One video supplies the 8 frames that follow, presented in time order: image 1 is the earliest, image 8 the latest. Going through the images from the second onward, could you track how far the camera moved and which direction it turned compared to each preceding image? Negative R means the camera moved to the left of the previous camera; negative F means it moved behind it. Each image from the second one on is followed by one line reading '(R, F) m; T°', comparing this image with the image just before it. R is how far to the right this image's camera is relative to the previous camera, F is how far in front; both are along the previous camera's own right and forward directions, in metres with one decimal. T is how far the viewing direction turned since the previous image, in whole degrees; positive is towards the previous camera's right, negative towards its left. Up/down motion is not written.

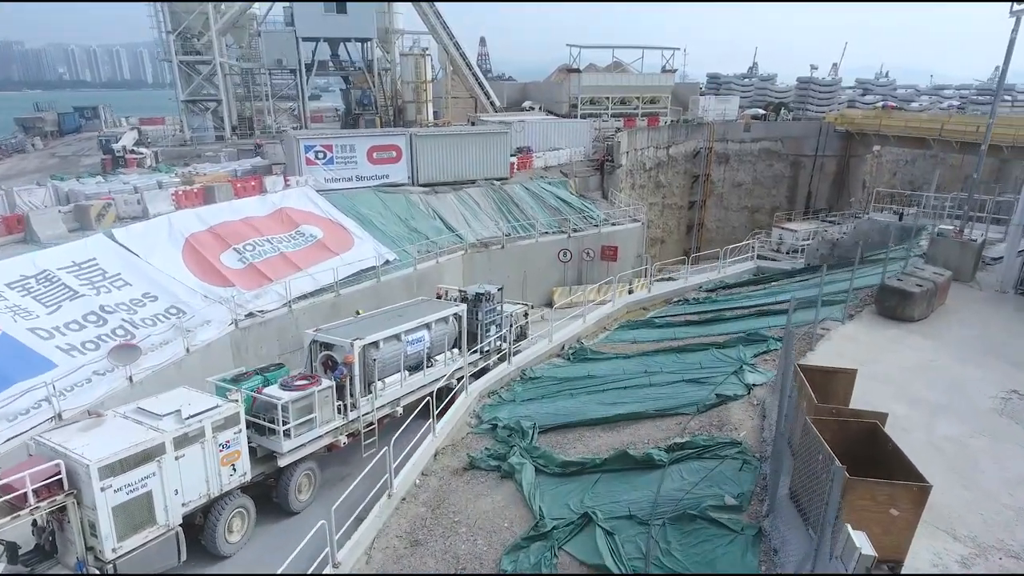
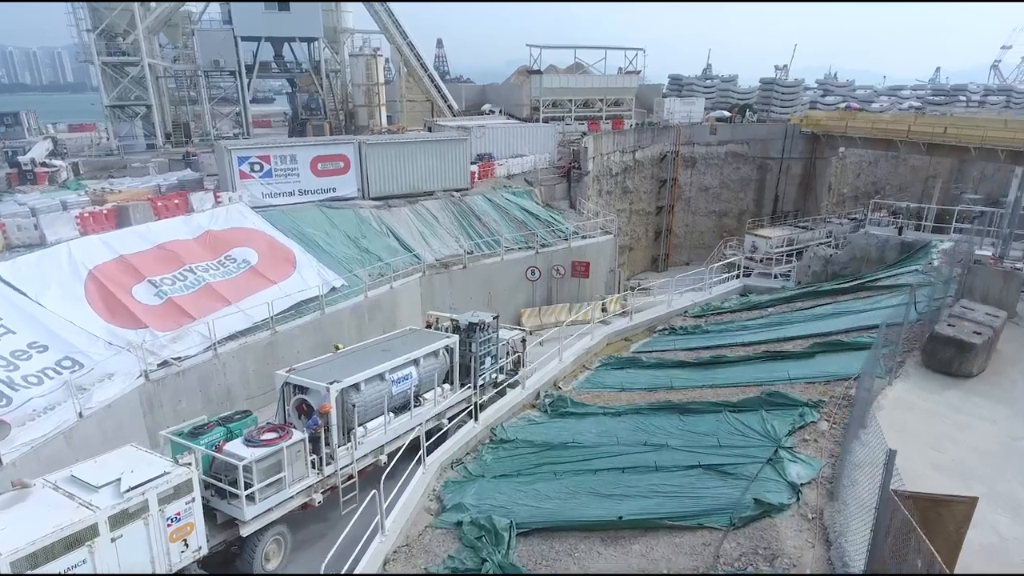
(0.0, +1.9) m; +3°
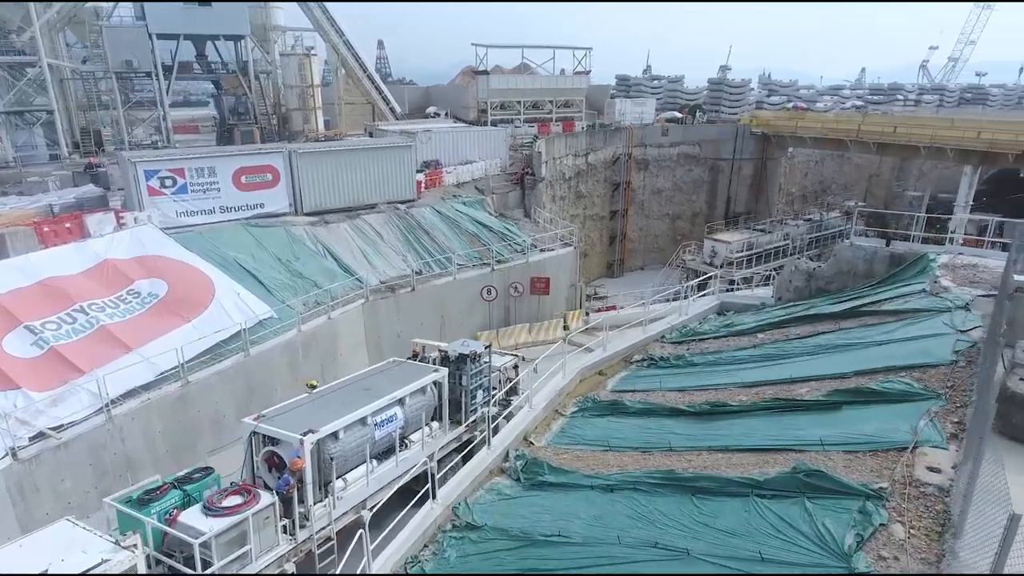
(-0.1, +1.8) m; +5°
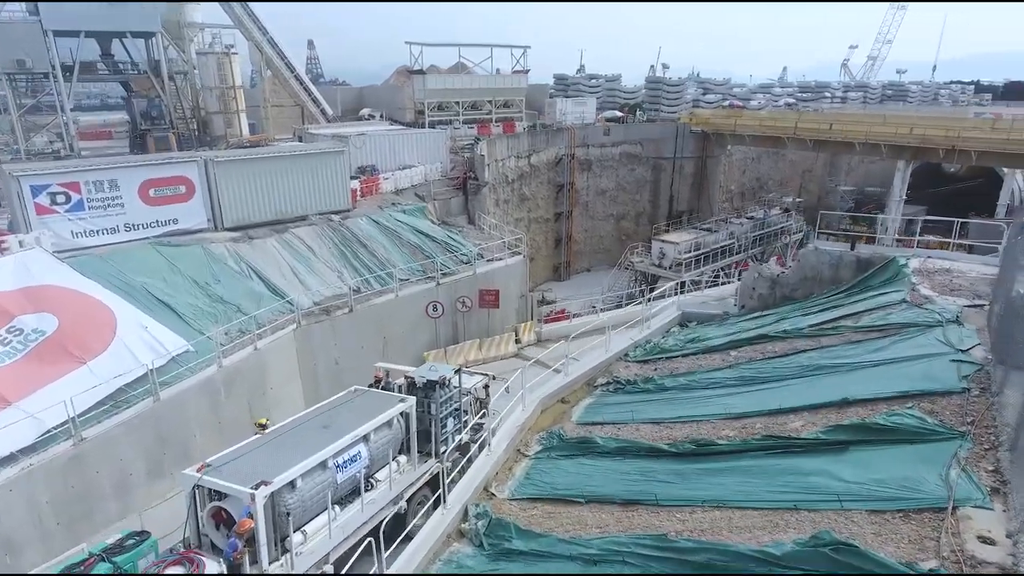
(-0.1, +1.2) m; +5°
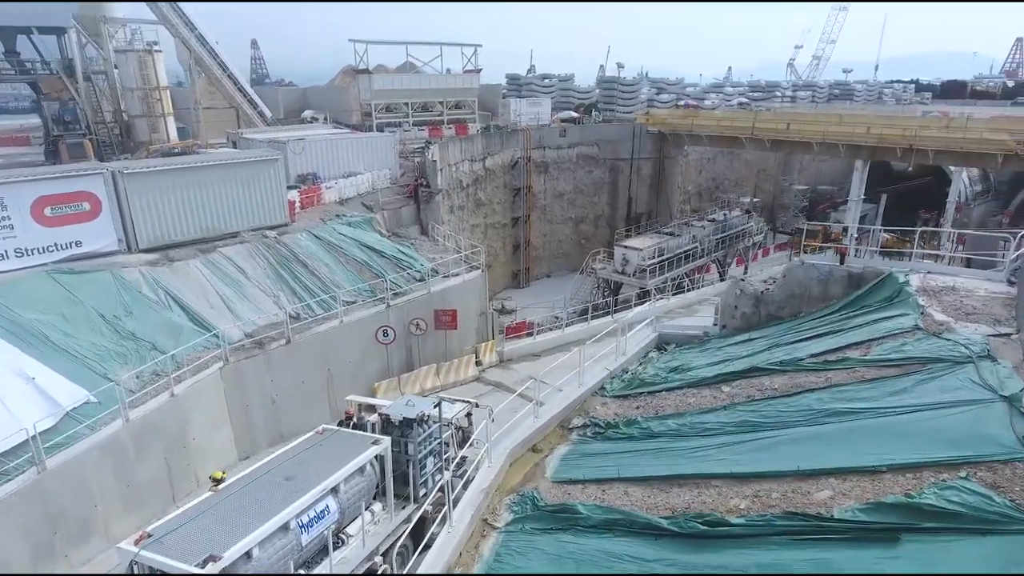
(-0.1, +1.5) m; +4°
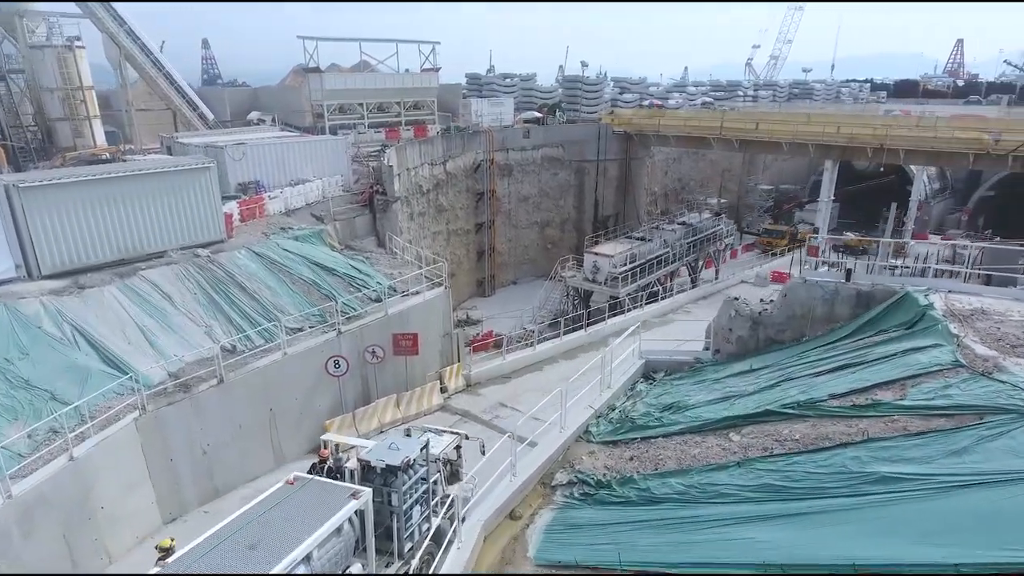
(-0.1, +1.6) m; +3°
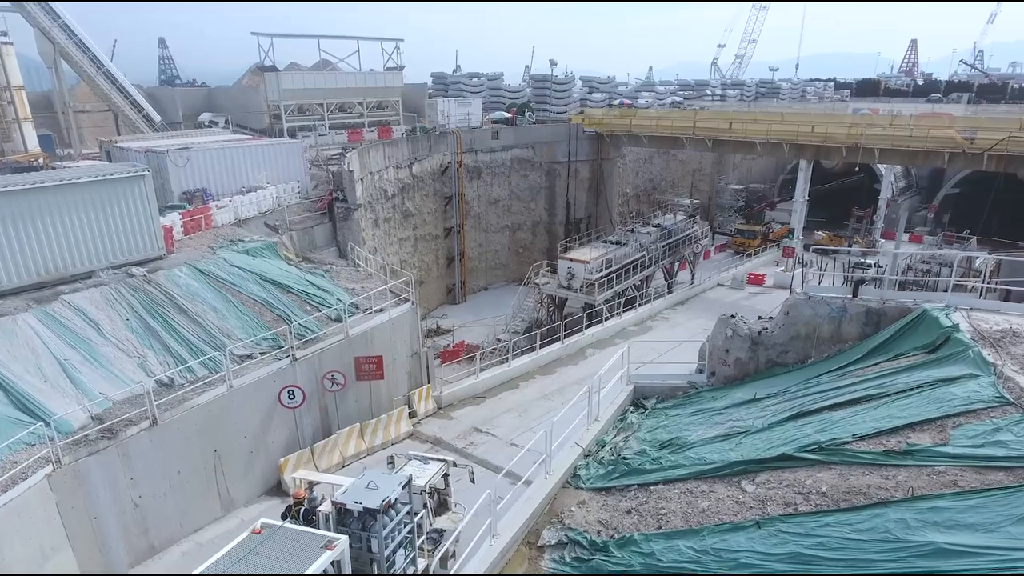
(-0.1, +1.2) m; +3°
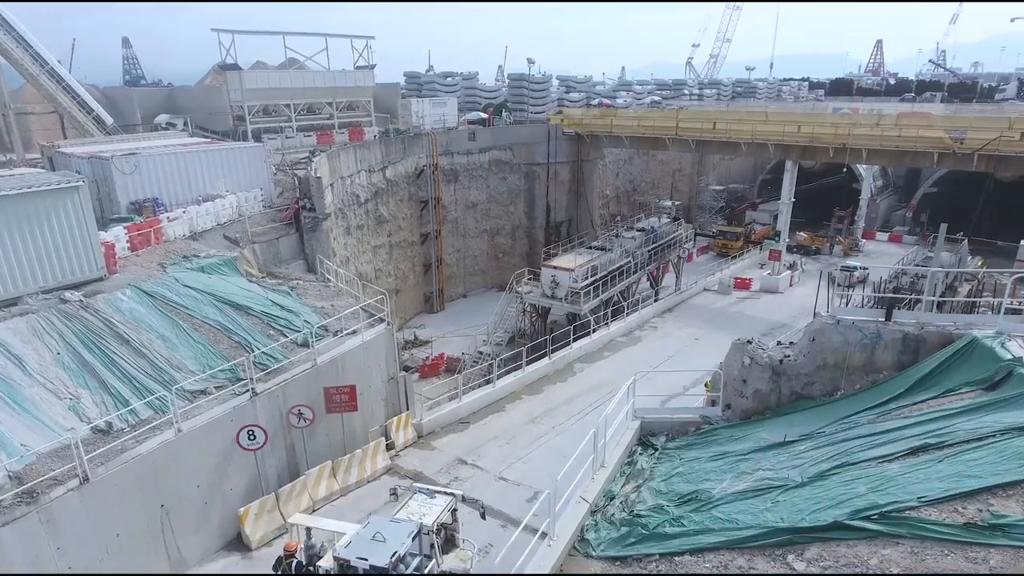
(-0.2, +1.3) m; +2°
